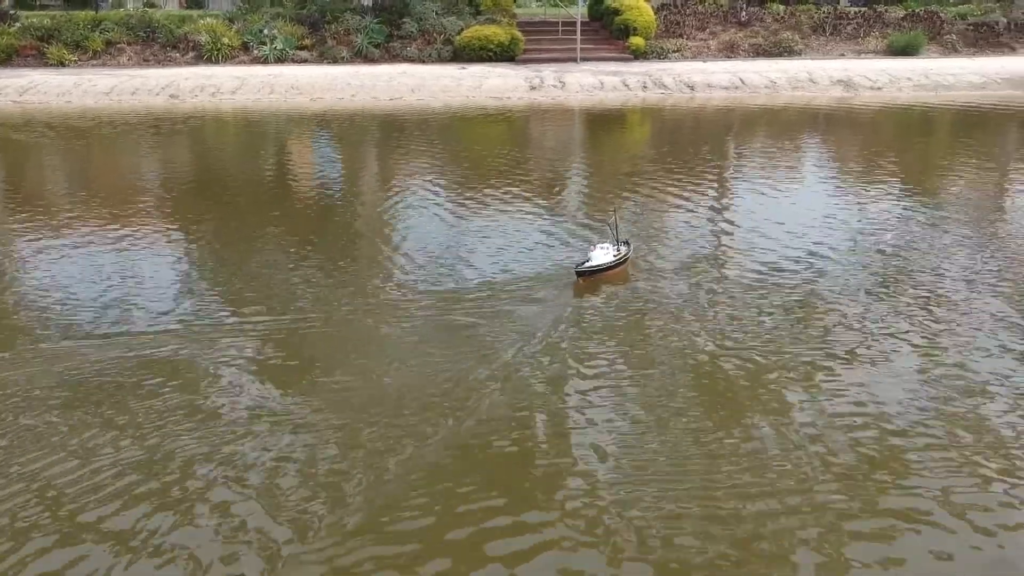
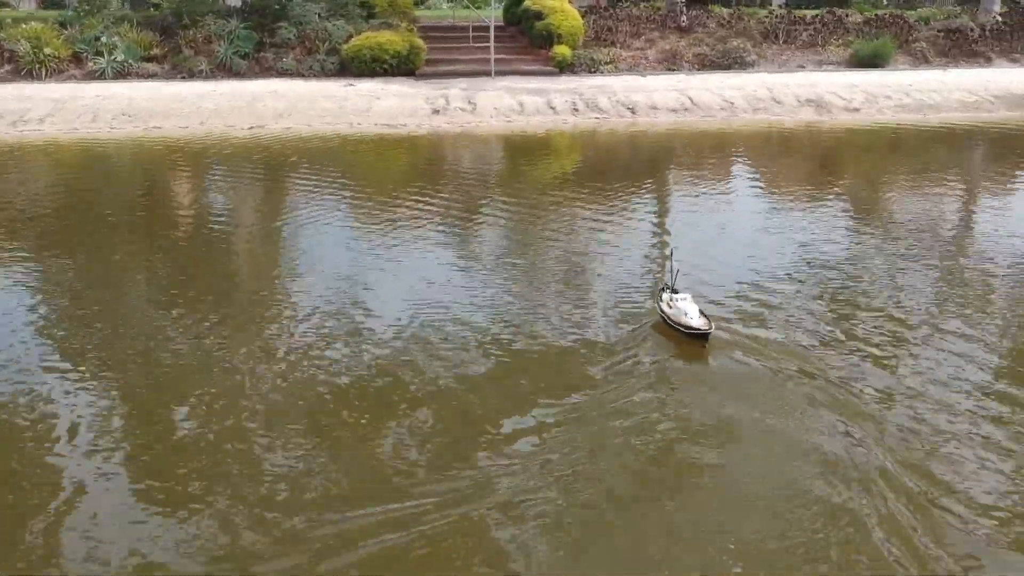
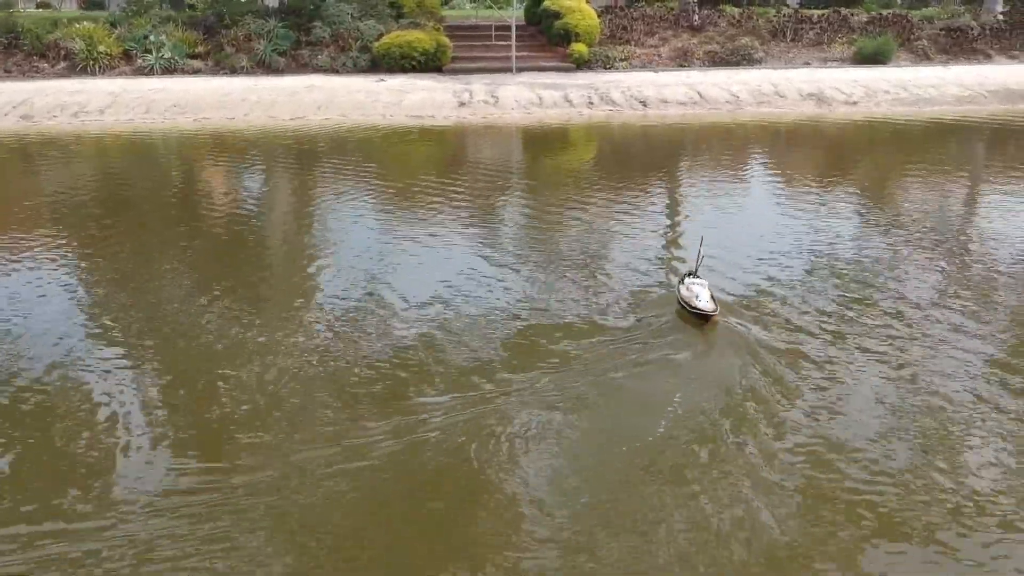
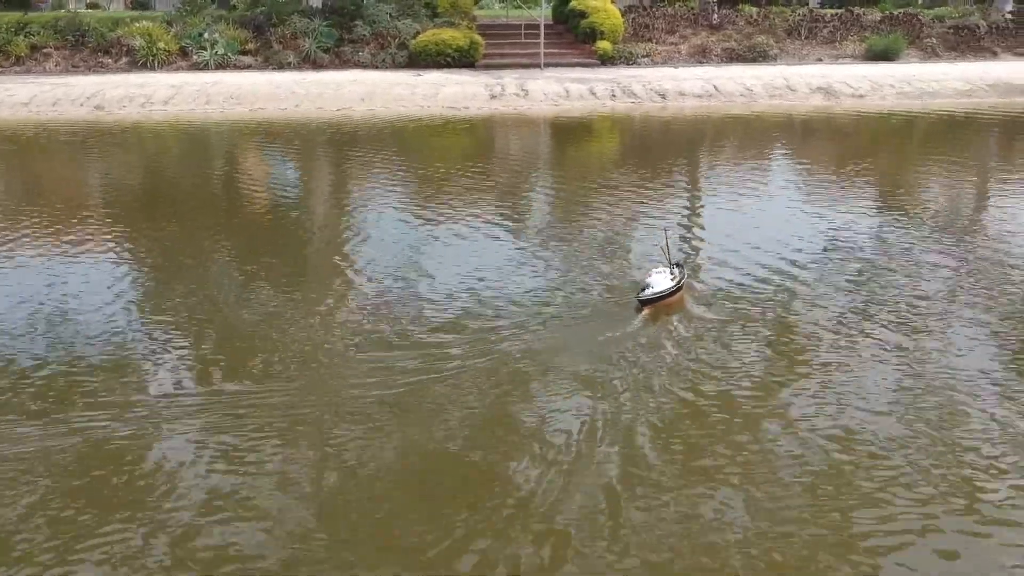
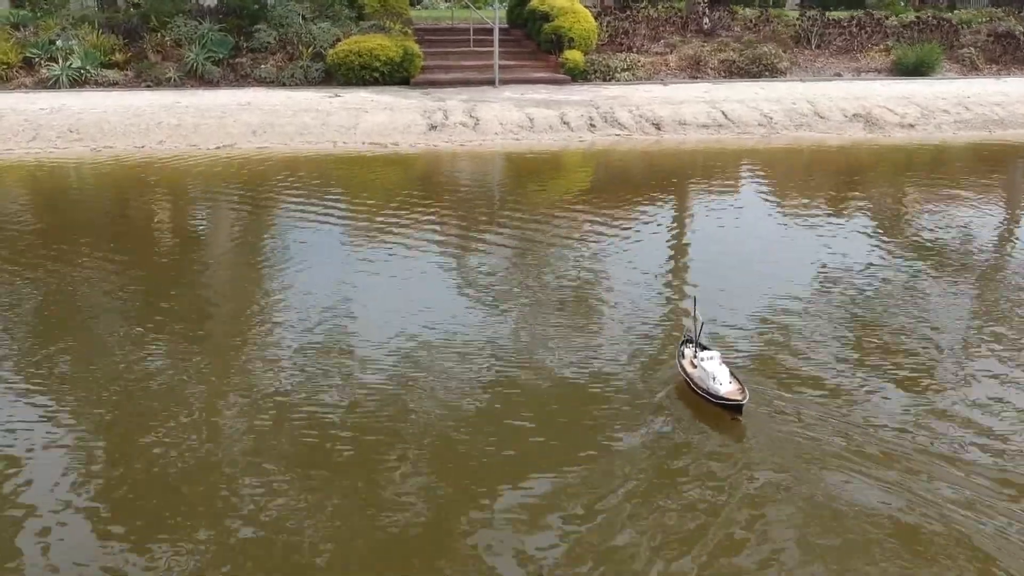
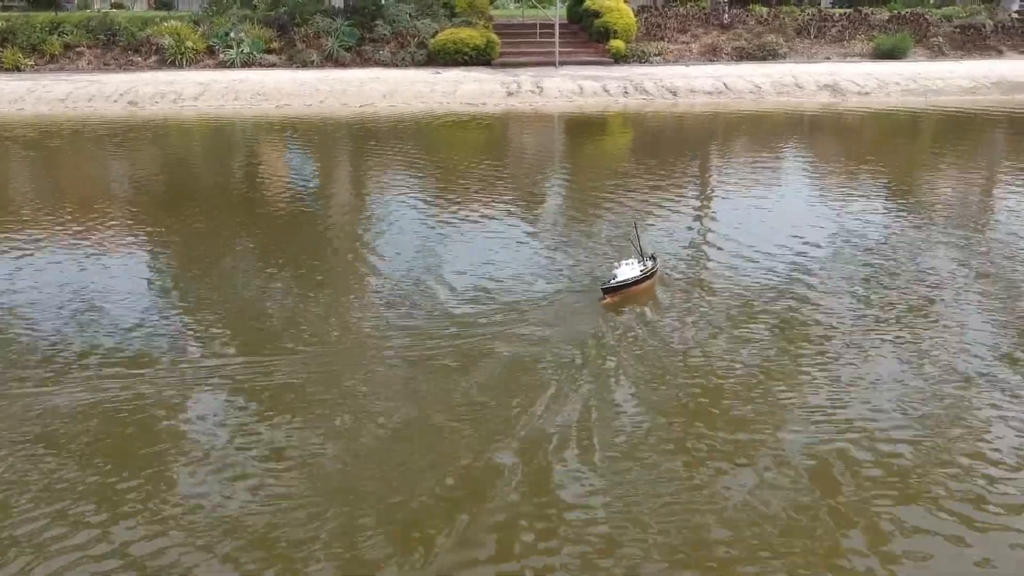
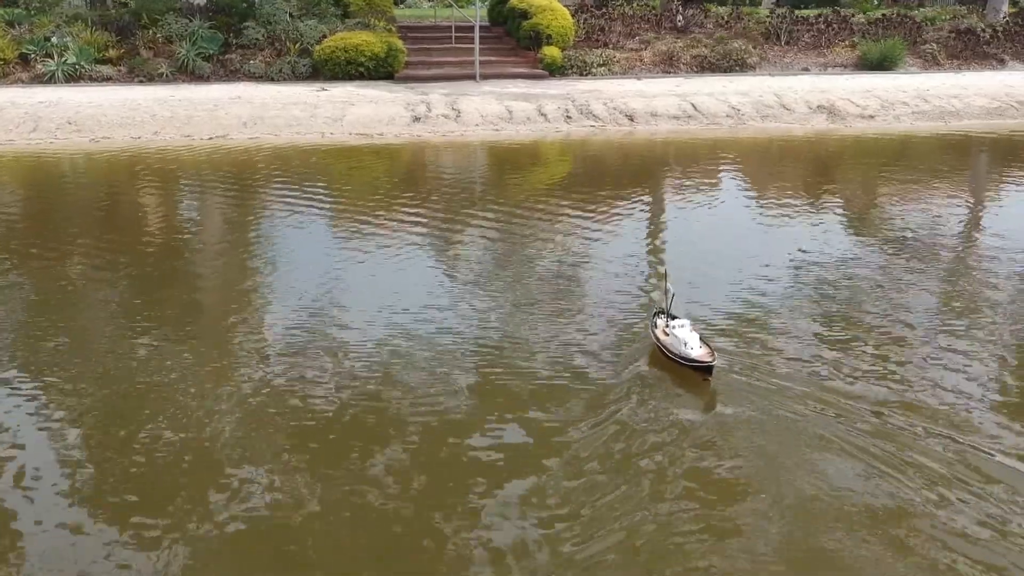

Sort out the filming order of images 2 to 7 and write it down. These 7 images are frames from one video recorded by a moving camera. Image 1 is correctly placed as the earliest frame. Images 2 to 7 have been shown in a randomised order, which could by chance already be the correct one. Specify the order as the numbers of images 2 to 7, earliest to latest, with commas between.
6, 4, 3, 2, 7, 5
